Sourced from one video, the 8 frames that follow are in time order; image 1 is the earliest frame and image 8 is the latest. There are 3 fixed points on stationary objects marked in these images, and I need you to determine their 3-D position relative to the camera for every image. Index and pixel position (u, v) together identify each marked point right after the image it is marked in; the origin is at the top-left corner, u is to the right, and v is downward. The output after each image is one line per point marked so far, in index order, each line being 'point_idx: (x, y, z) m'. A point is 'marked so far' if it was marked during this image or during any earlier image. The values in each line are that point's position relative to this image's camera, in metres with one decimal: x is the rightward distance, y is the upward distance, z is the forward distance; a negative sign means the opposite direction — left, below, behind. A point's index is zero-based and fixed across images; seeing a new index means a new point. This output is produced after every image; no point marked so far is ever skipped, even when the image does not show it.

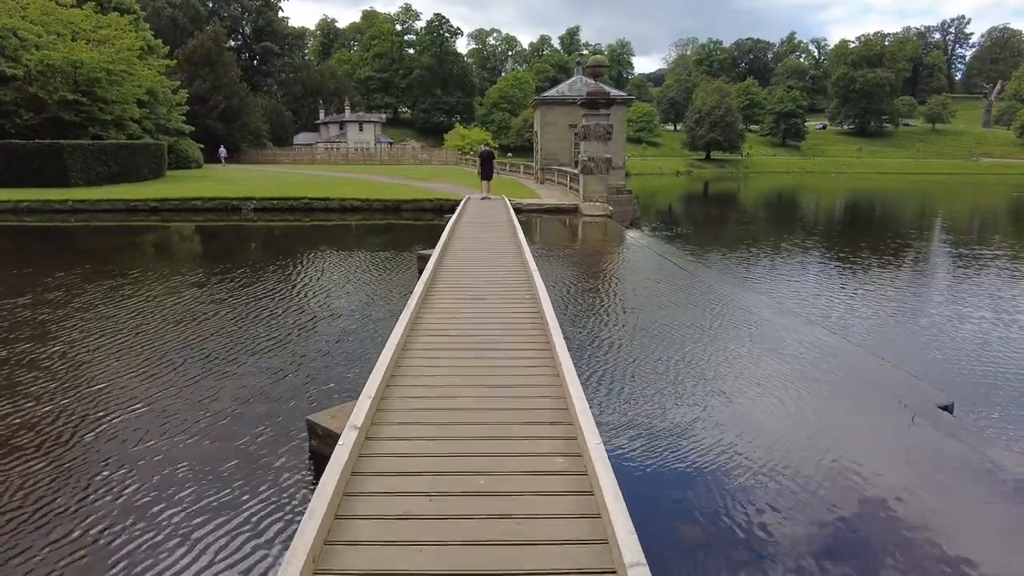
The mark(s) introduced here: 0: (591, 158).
0: (+2.5, +3.5, +18.4) m
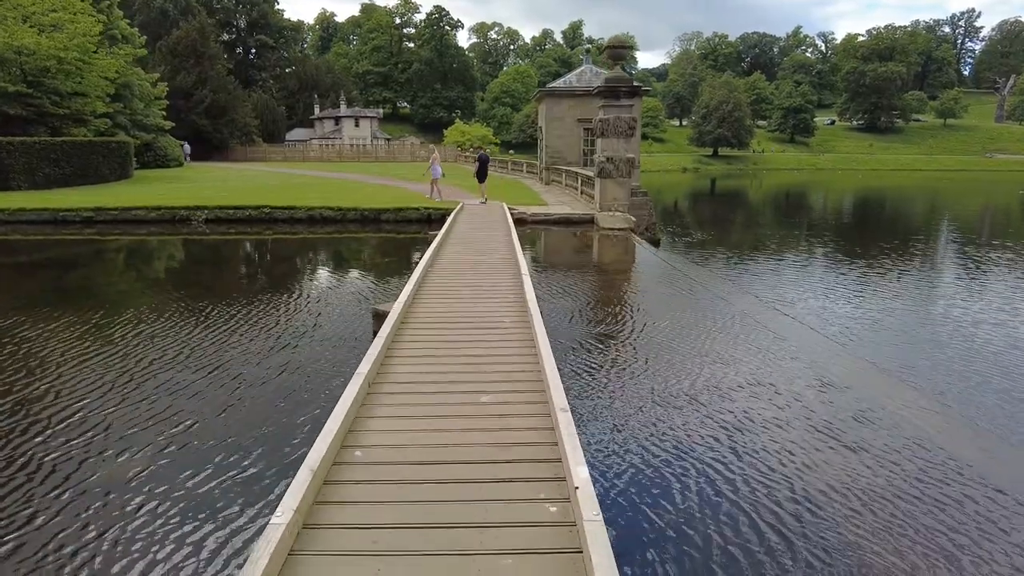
0: (+2.6, +3.1, +16.3) m
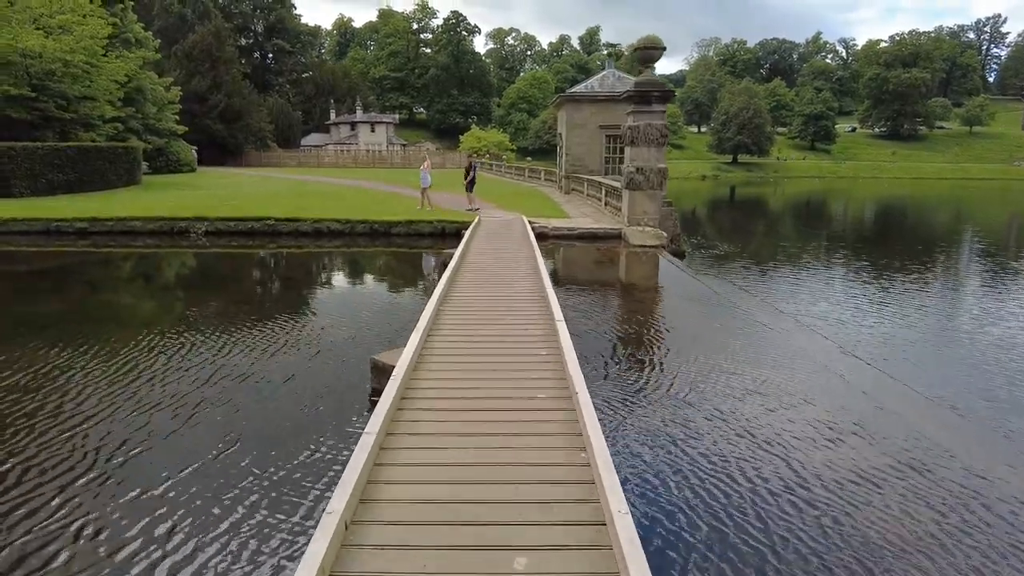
0: (+3.0, +2.8, +15.5) m
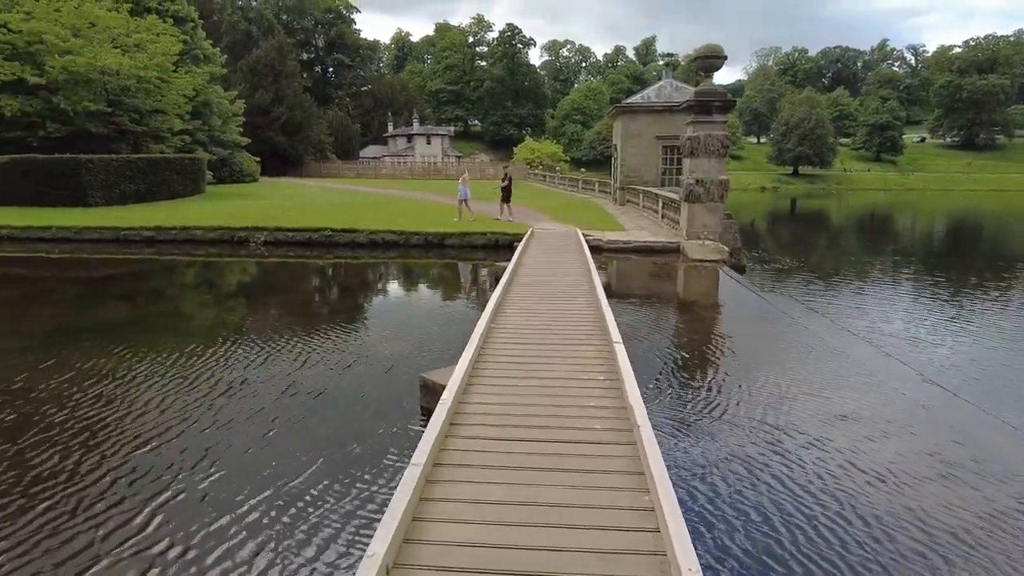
0: (+4.3, +2.4, +15.1) m
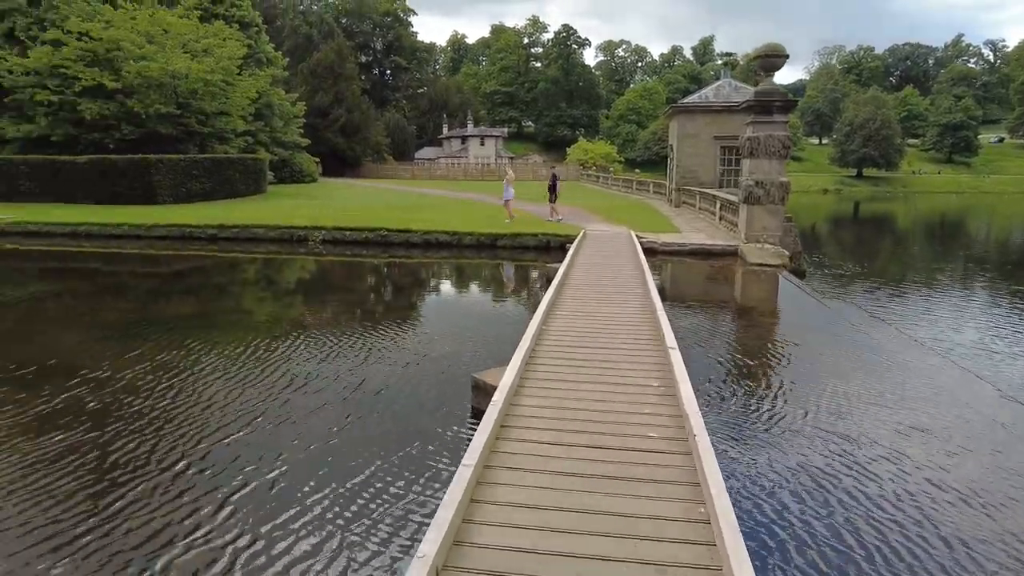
0: (+5.5, +2.3, +14.7) m
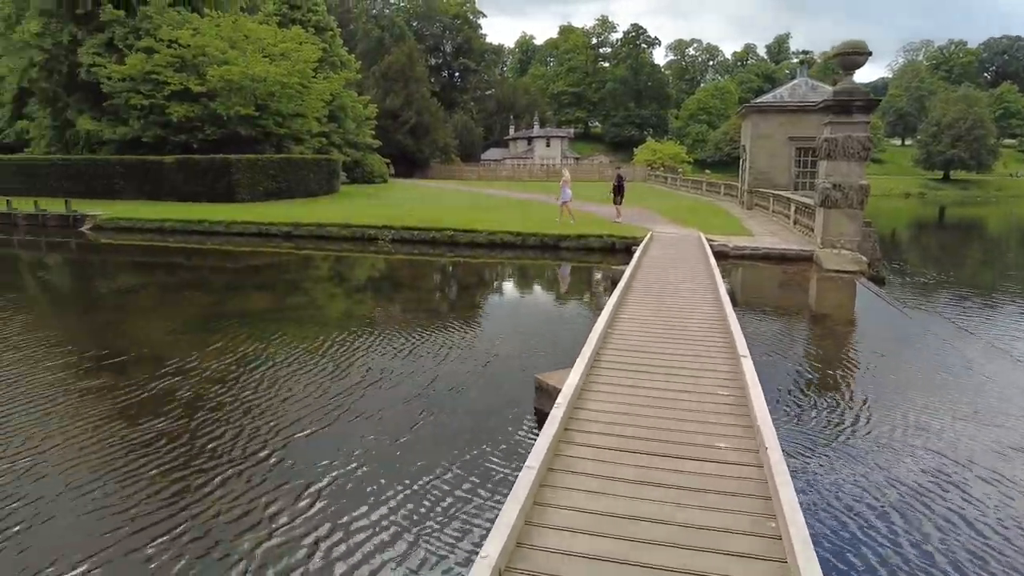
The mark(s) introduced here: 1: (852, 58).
0: (+6.9, +2.2, +14.1) m
1: (+7.3, +5.0, +14.3) m
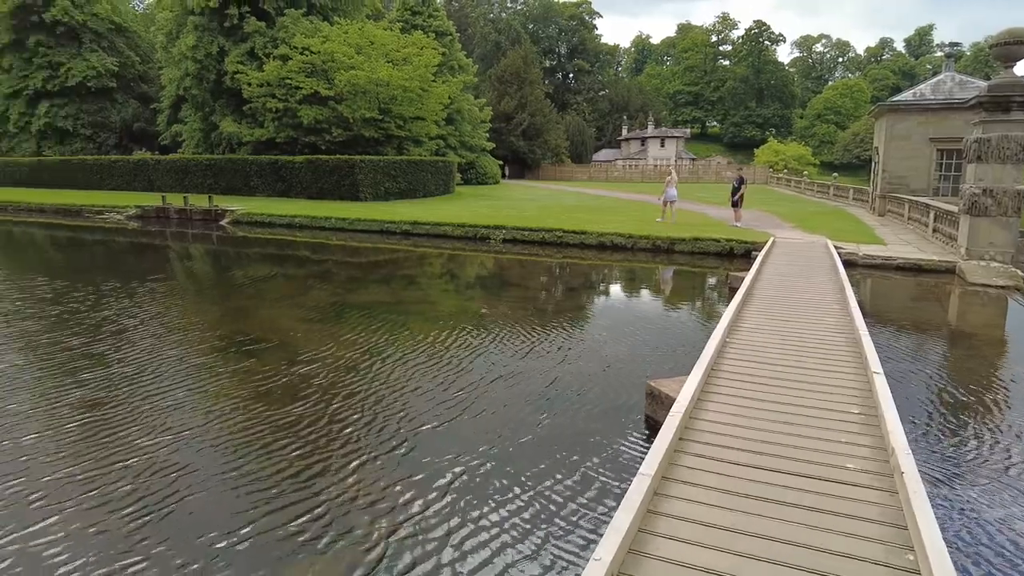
0: (+9.2, +1.9, +12.8) m
1: (+9.7, +4.7, +12.9) m
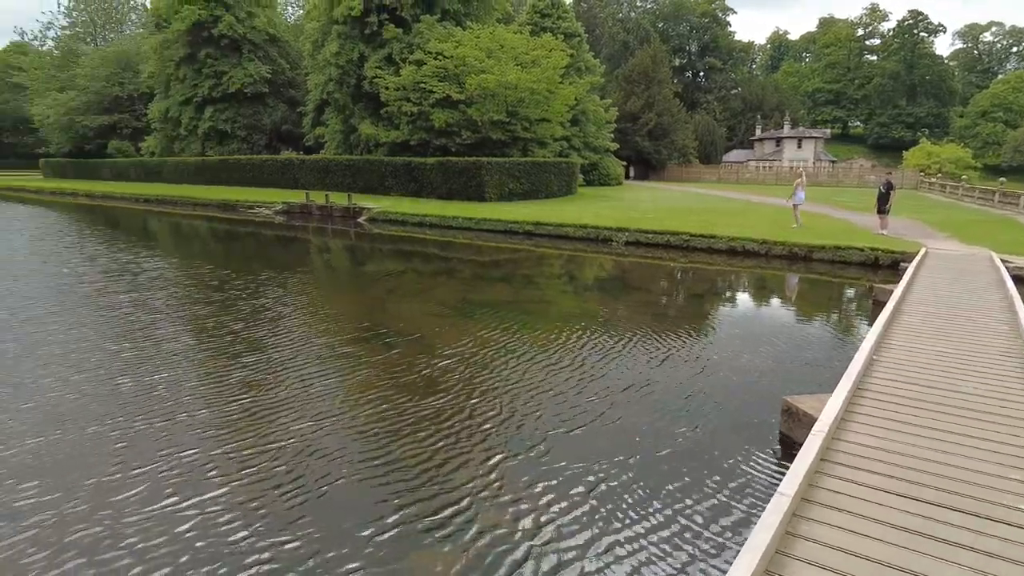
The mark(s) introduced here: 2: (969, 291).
0: (+11.4, +1.5, +11.0) m
1: (+12.1, +4.2, +10.9) m
2: (+6.5, 0.0, +9.5) m
